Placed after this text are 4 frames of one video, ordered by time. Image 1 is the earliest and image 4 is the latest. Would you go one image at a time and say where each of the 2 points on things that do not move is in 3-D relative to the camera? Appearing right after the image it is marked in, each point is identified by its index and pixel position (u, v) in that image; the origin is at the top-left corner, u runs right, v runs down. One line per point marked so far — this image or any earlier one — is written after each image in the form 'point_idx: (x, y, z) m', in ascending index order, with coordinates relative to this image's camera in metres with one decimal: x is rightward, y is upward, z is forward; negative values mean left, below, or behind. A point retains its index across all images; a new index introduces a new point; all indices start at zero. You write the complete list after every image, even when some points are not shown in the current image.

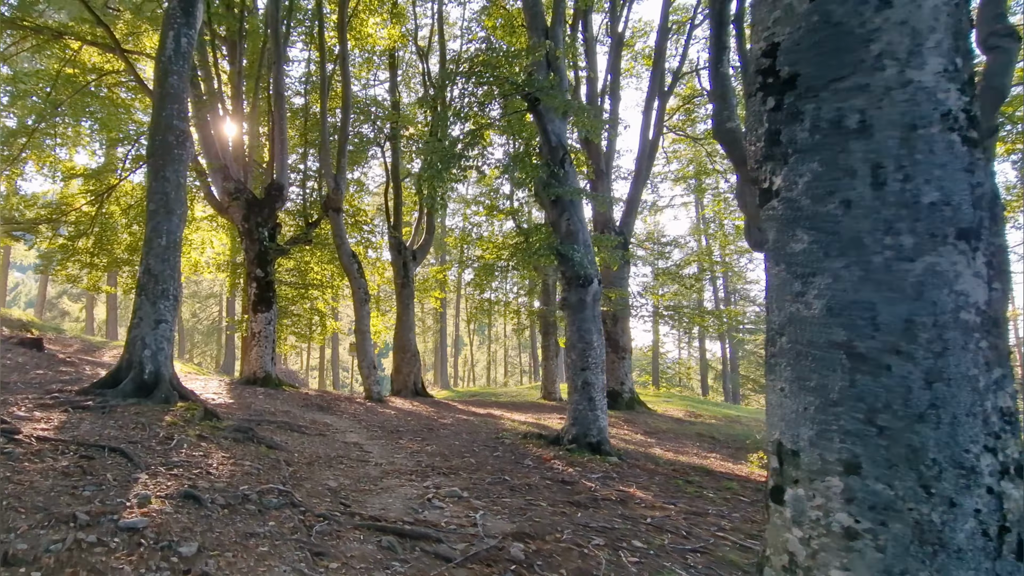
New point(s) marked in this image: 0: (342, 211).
0: (-3.7, +1.7, +13.0) m
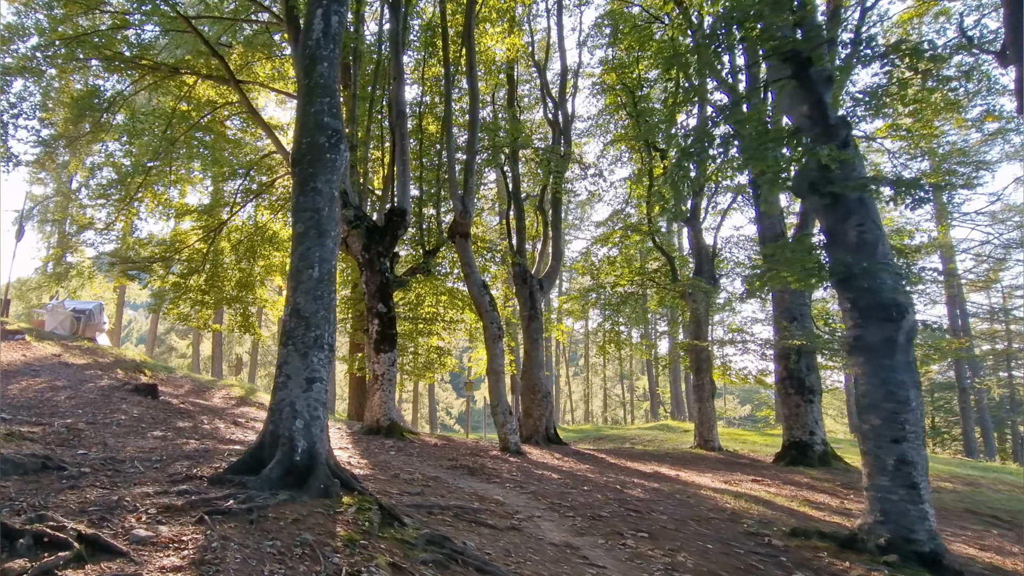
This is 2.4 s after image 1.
0: (-0.8, +1.0, +11.6) m
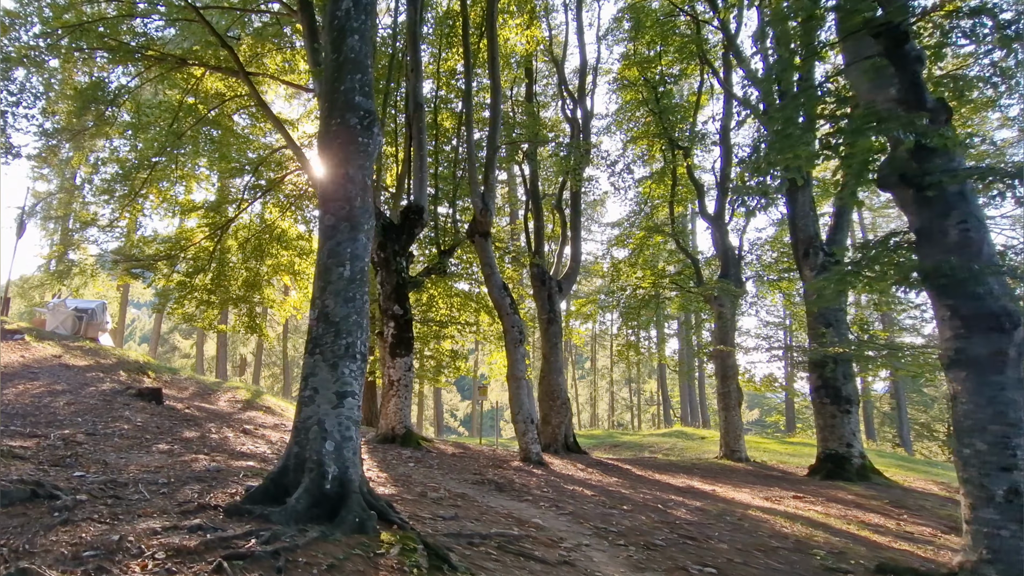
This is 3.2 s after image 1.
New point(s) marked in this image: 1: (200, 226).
0: (-0.4, +1.0, +11.0) m
1: (-7.6, +1.5, +14.4) m
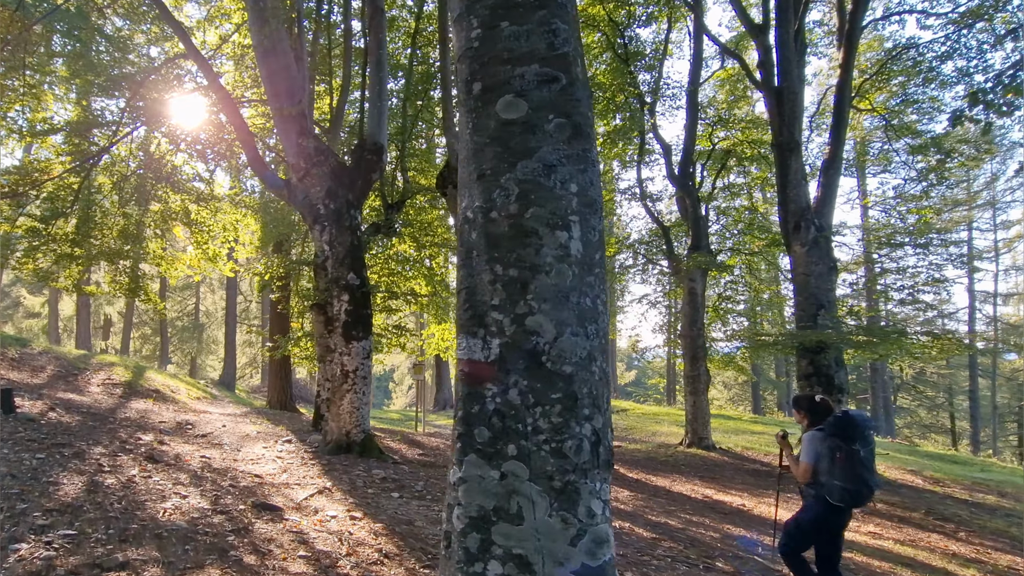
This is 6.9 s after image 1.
0: (-0.5, +1.5, +8.8) m
1: (-8.2, +2.4, +10.7) m
